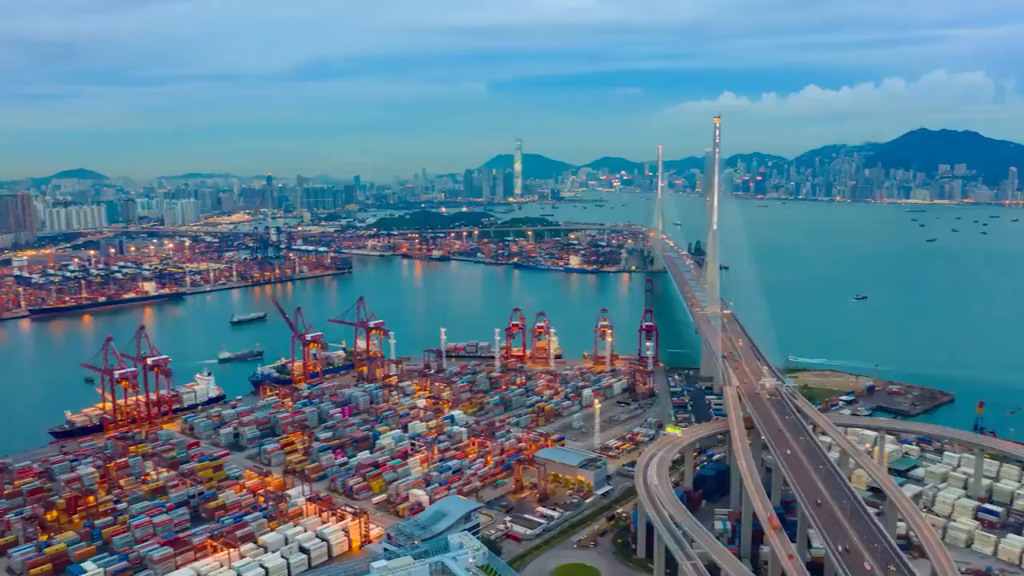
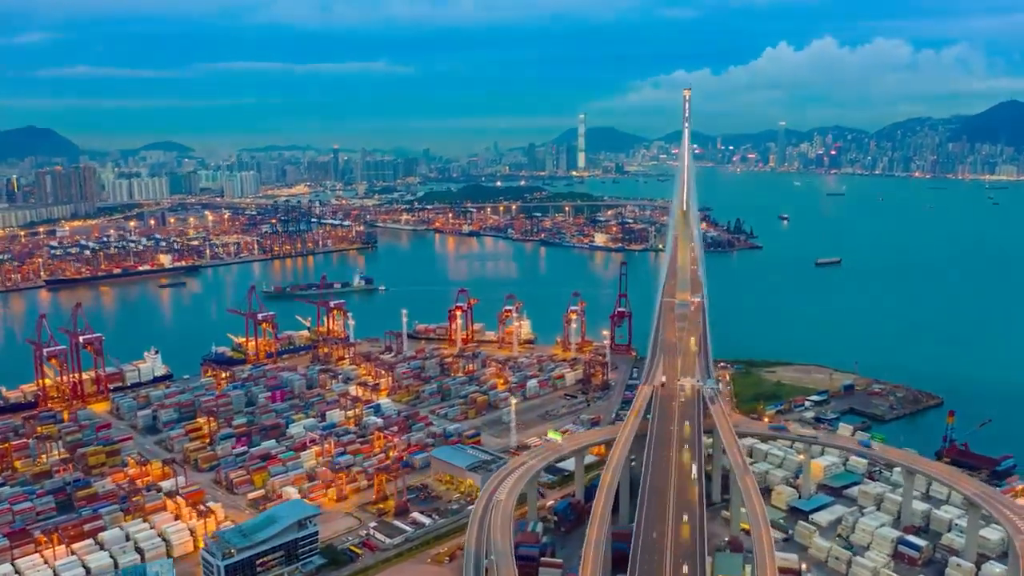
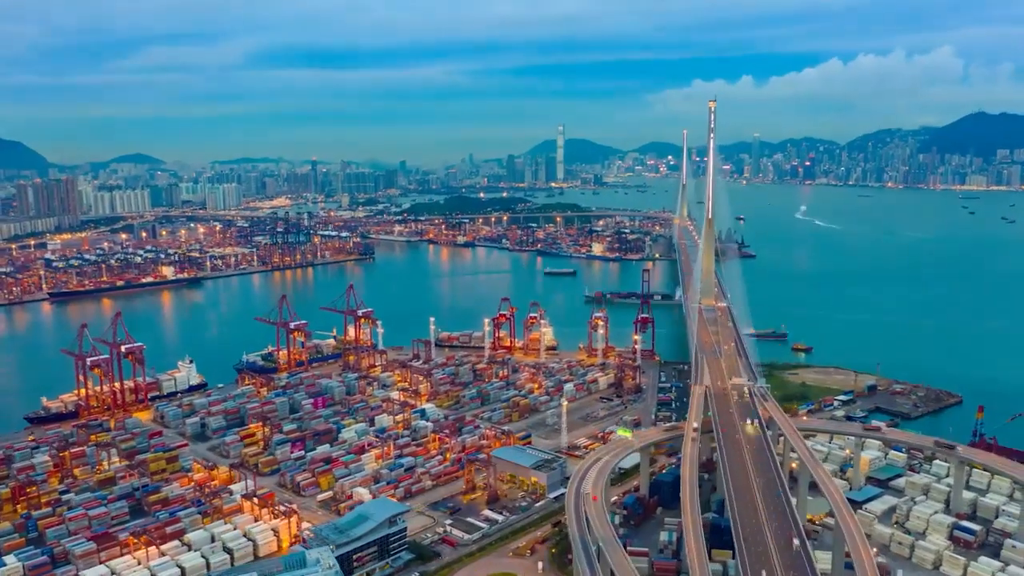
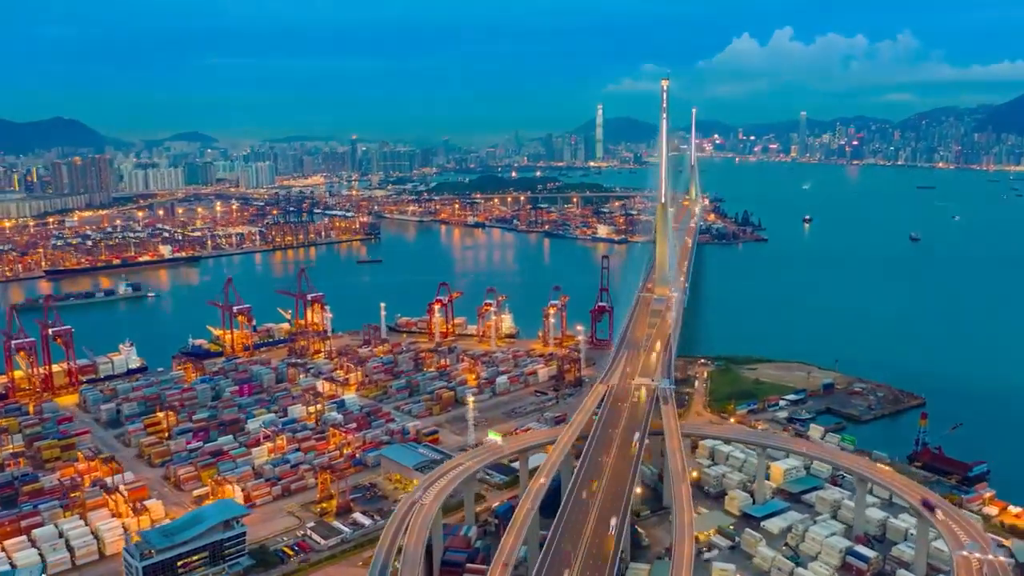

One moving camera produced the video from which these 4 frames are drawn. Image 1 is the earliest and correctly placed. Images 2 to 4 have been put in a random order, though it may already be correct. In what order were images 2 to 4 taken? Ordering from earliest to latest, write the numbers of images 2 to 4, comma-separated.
3, 2, 4
